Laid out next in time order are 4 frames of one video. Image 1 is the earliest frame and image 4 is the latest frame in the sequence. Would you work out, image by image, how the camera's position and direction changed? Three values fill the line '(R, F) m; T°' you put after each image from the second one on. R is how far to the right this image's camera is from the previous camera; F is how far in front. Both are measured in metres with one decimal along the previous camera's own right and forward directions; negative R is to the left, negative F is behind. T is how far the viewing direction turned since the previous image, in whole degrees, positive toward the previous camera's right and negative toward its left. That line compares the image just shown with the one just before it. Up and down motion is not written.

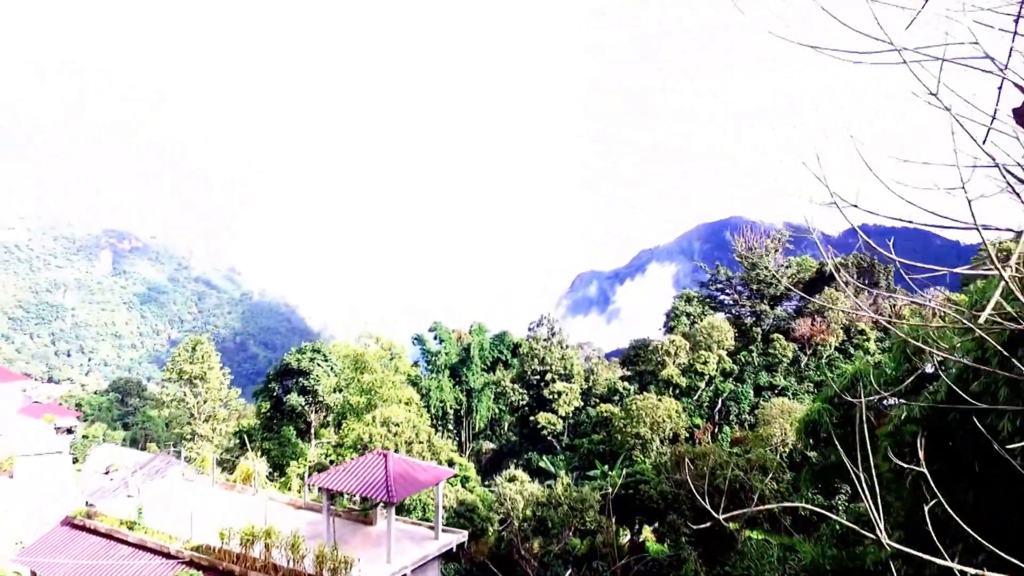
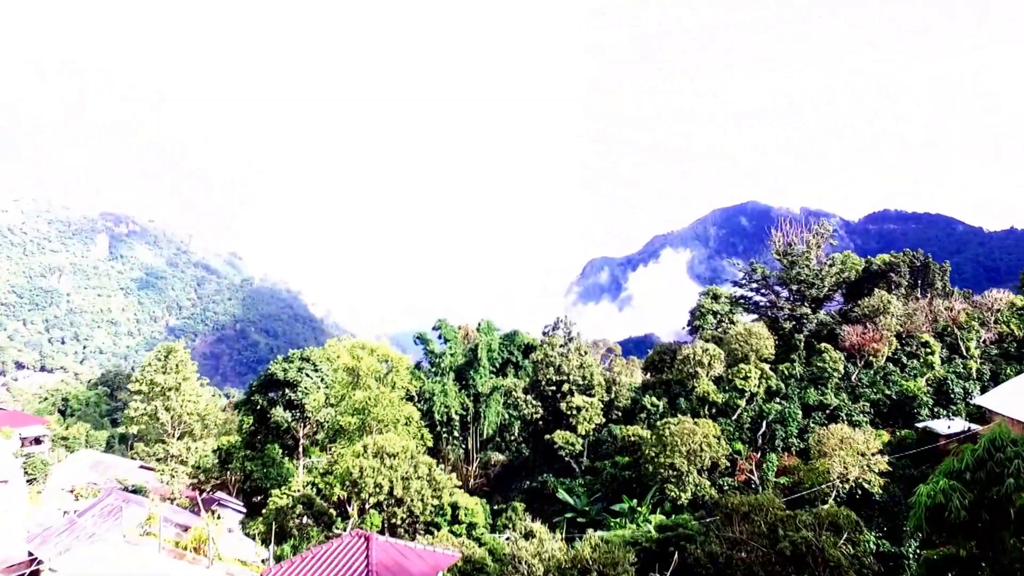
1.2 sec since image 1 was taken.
(-0.4, +2.8) m; 0°
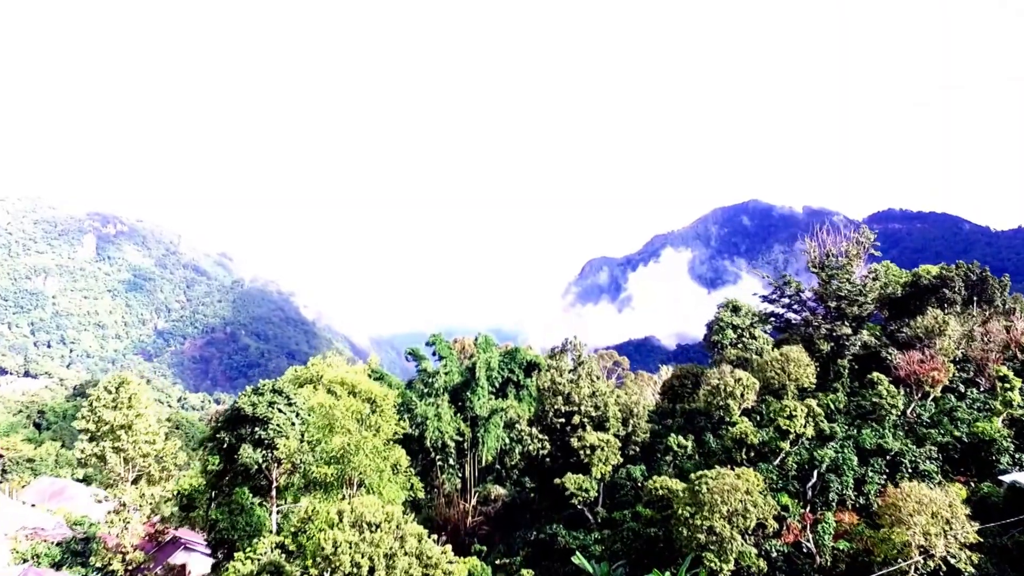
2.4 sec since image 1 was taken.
(-0.4, +2.9) m; +1°
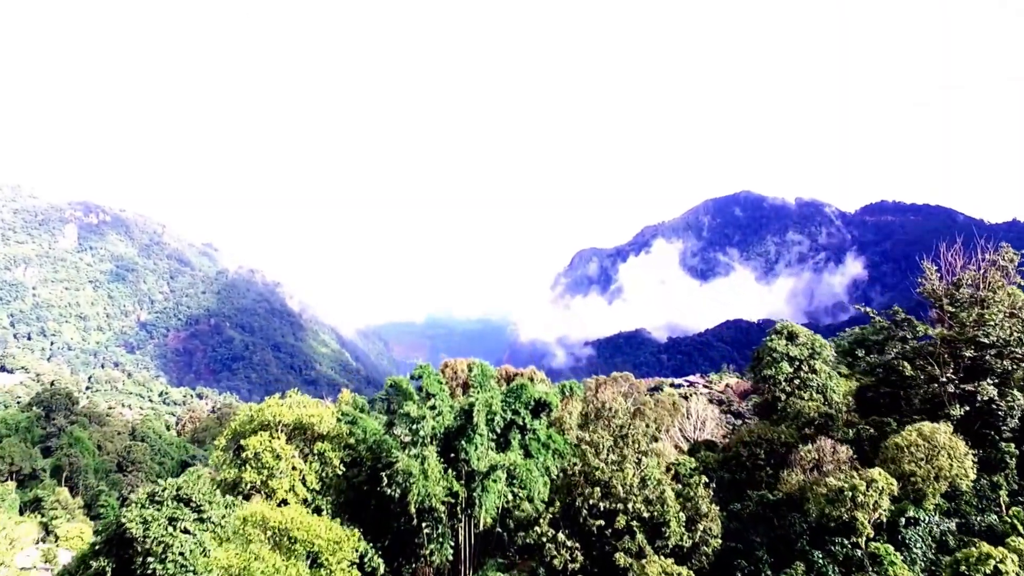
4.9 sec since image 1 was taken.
(-0.8, +6.5) m; +1°
